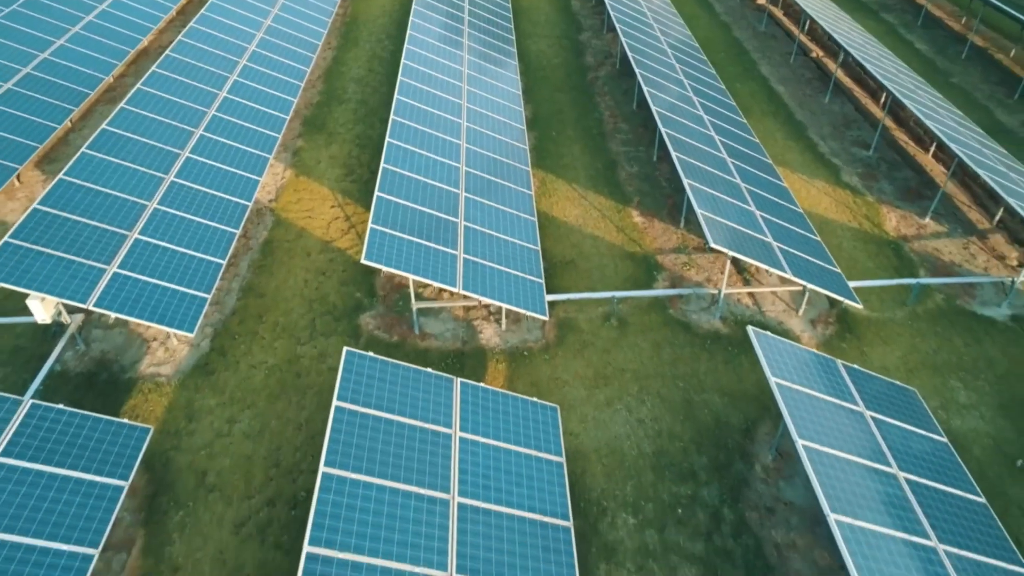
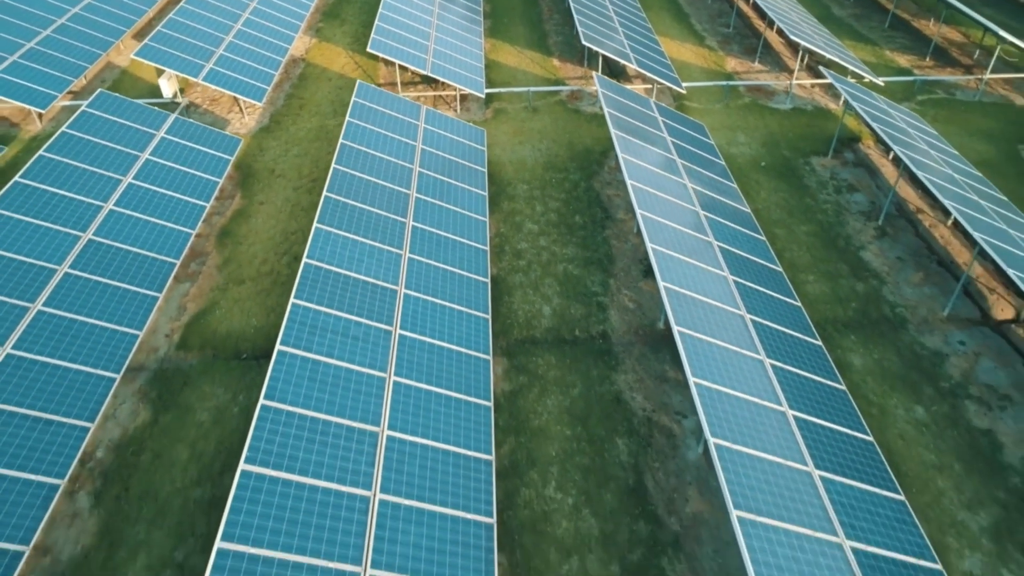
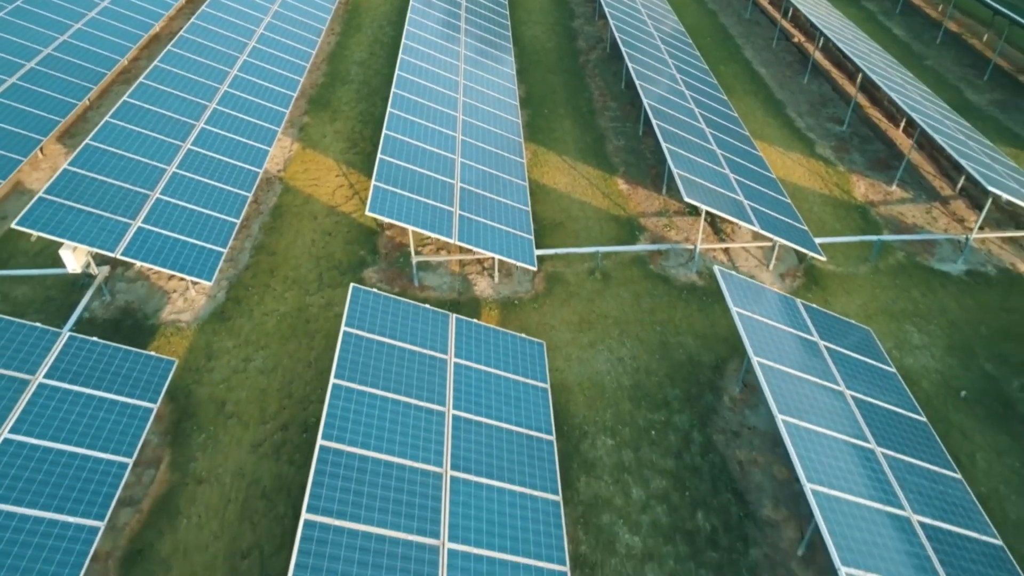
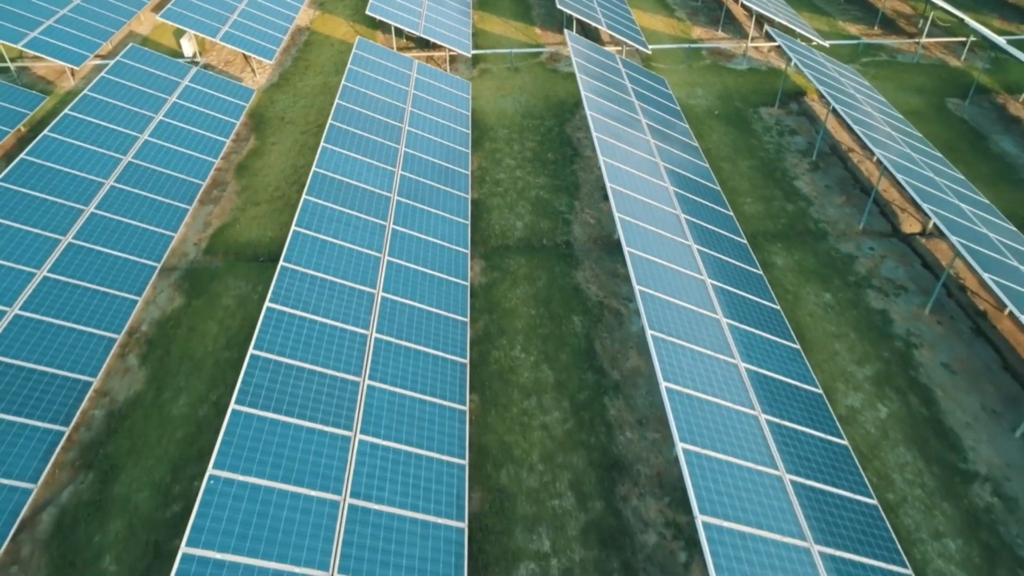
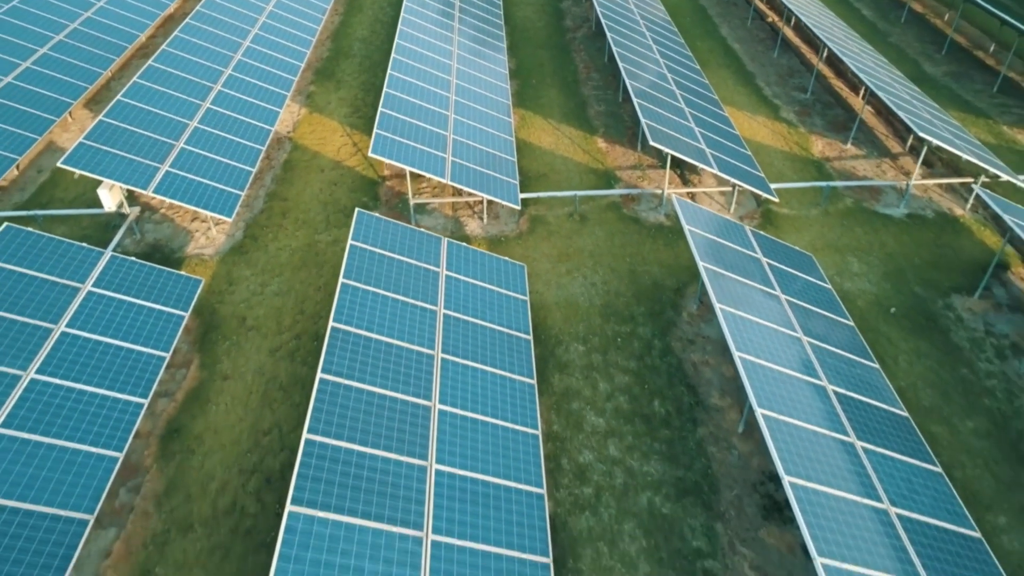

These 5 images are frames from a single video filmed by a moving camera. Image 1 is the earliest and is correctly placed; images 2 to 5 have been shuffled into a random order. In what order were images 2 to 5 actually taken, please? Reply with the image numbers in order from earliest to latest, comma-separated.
3, 5, 2, 4
